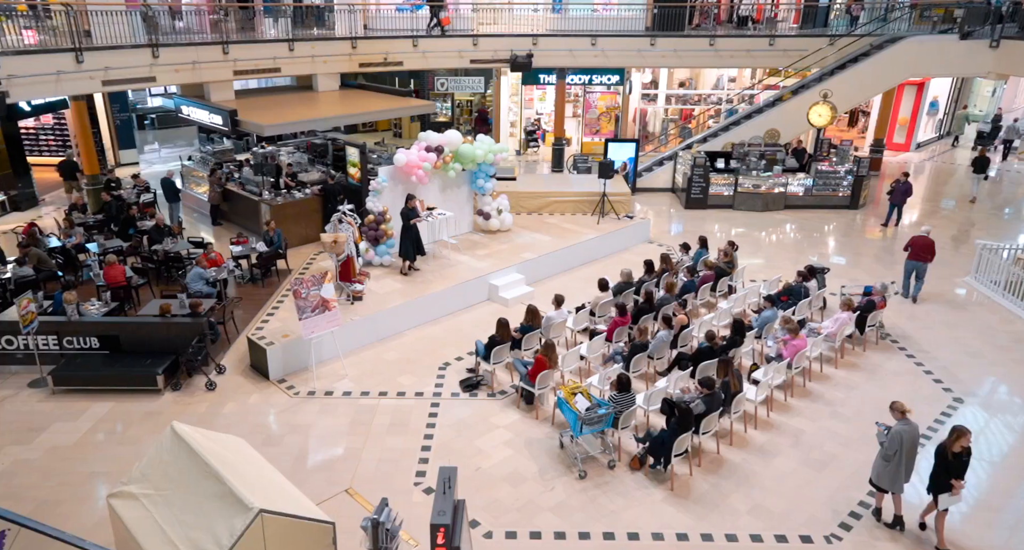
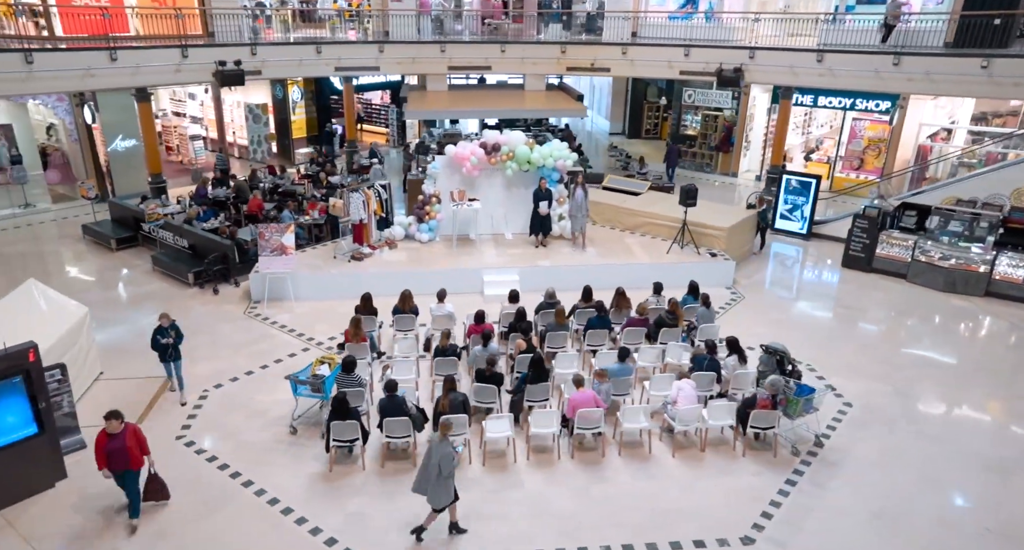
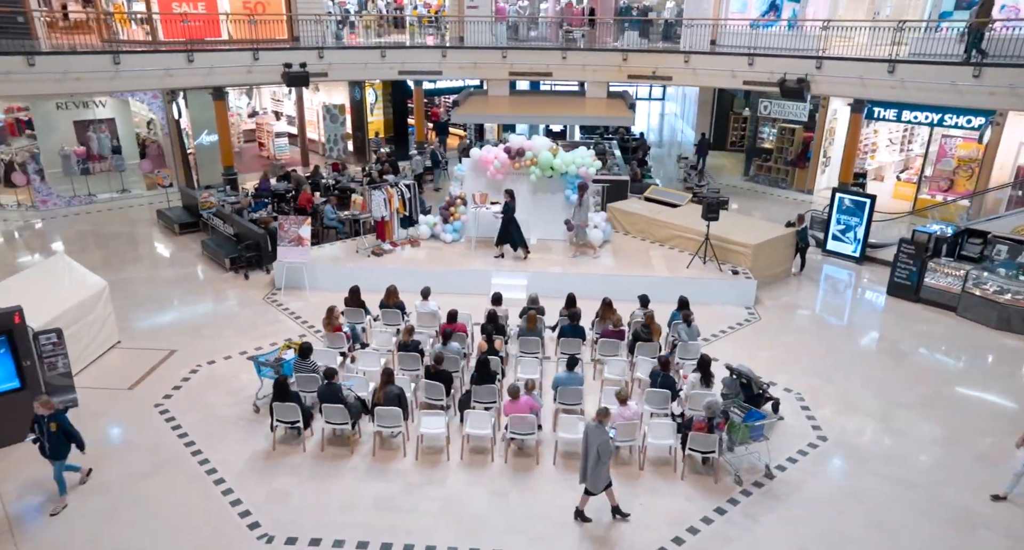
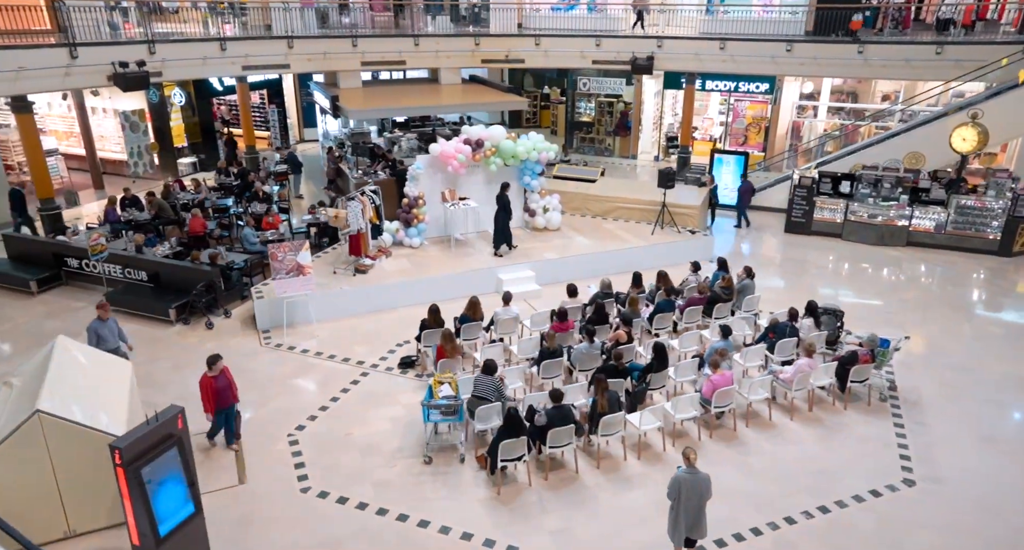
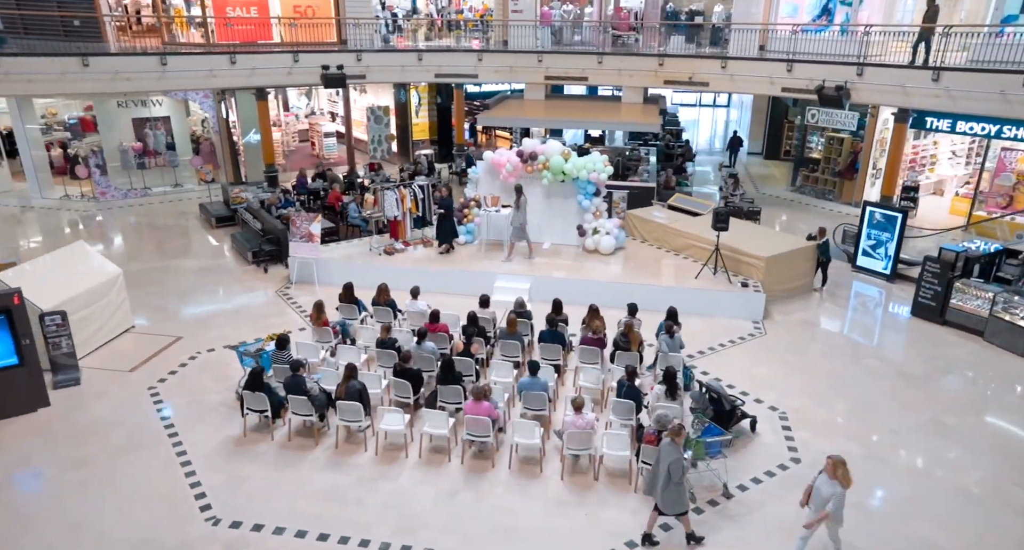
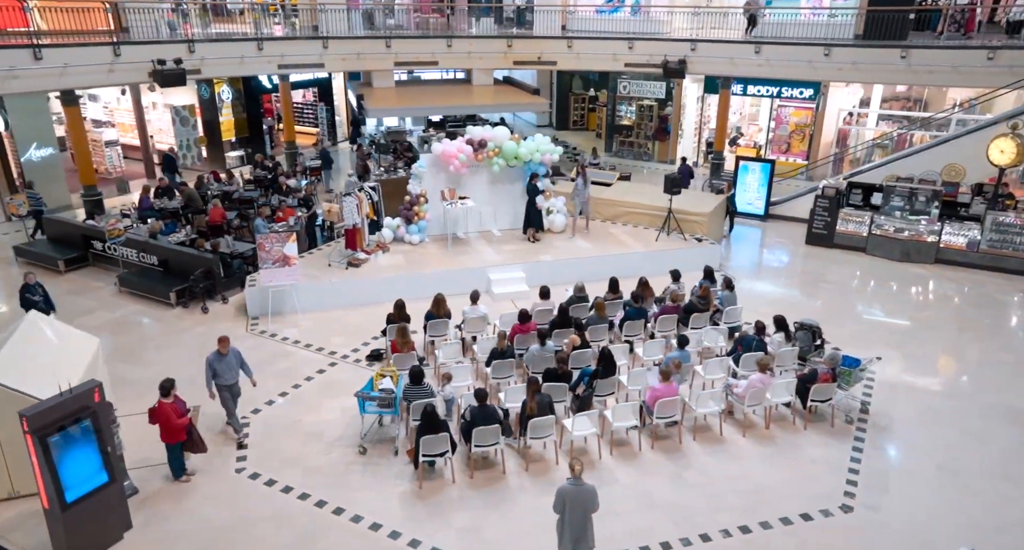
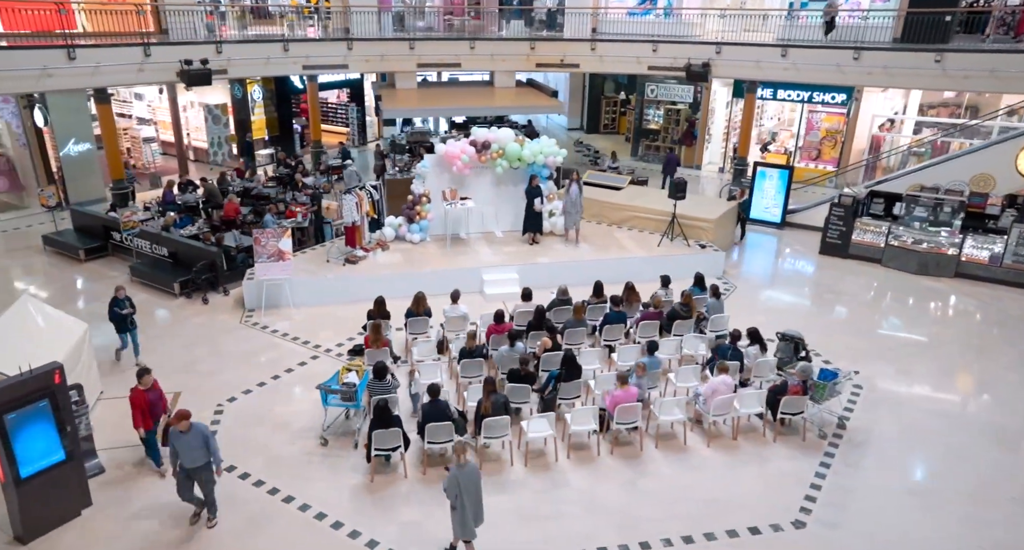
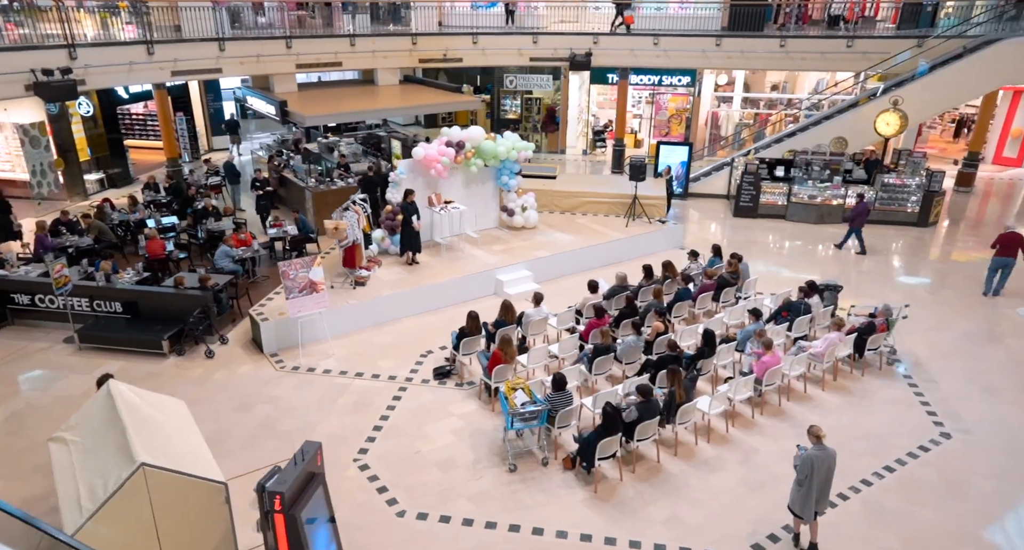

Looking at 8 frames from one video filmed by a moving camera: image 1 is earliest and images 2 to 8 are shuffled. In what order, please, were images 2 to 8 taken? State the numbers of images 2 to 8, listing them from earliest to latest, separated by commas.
8, 4, 6, 7, 2, 3, 5
